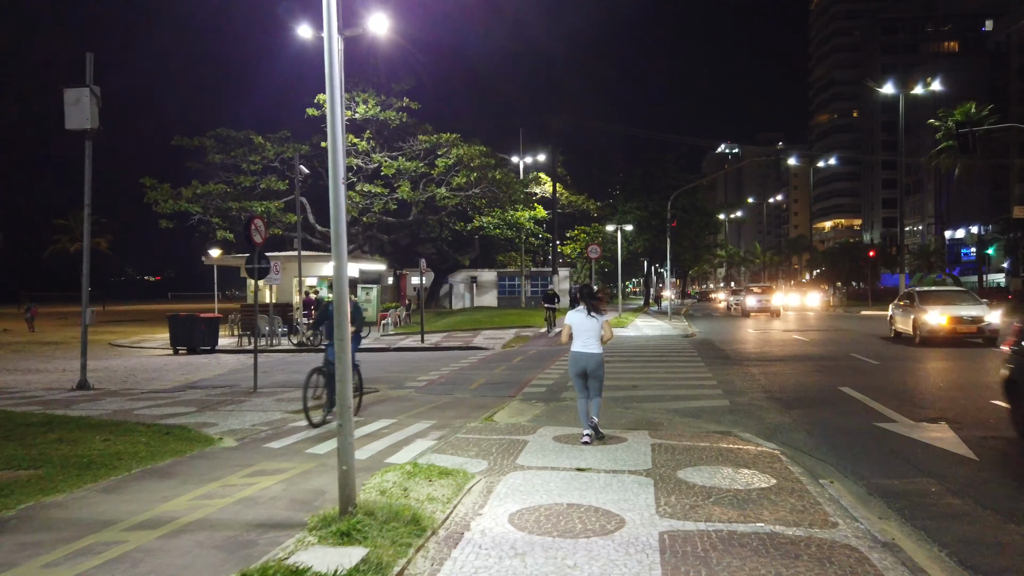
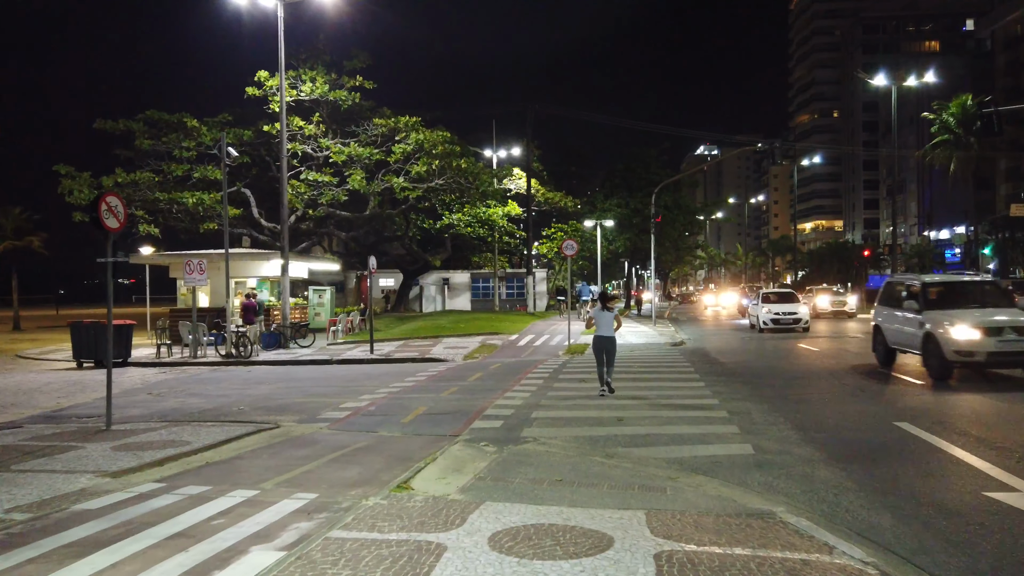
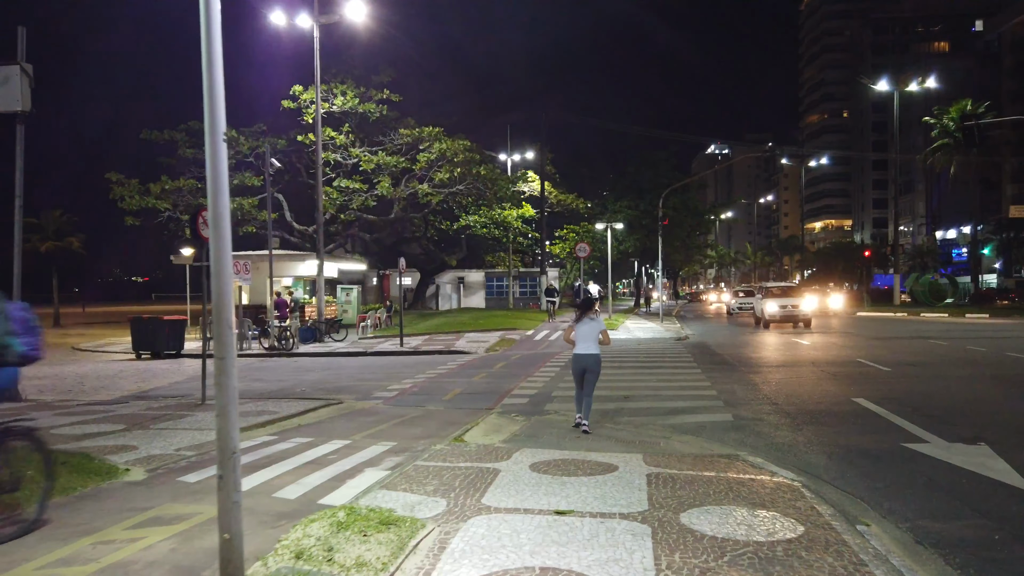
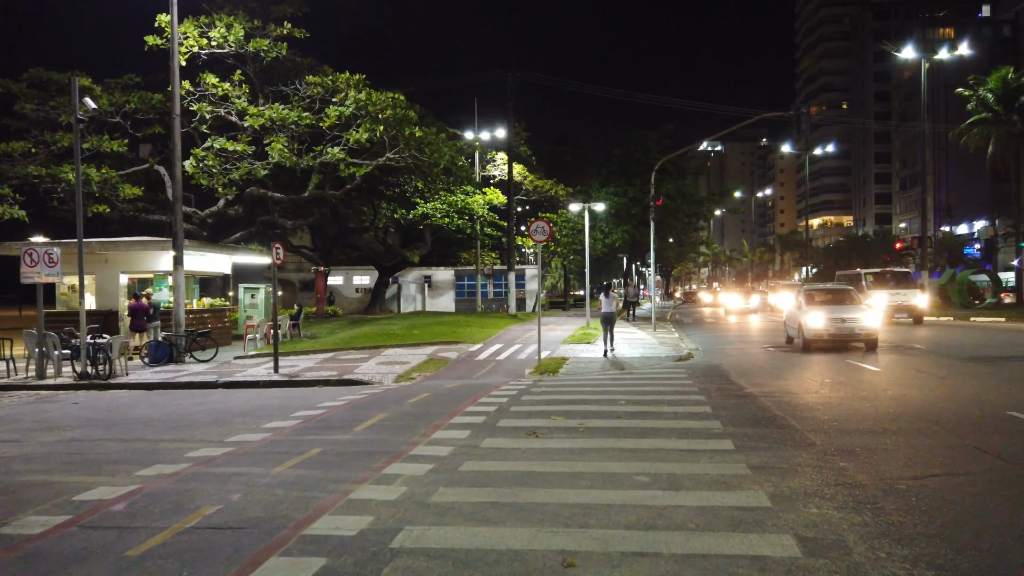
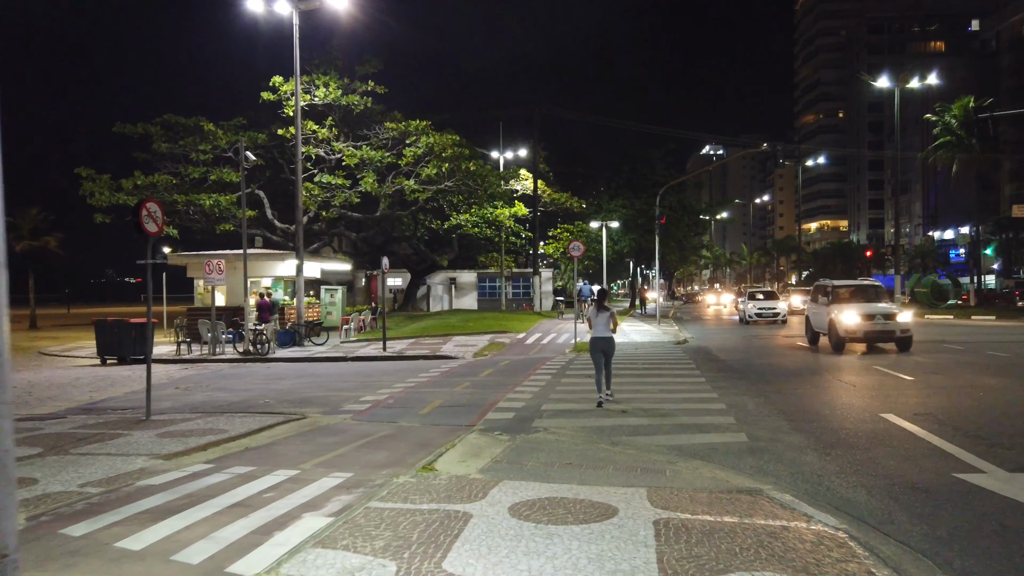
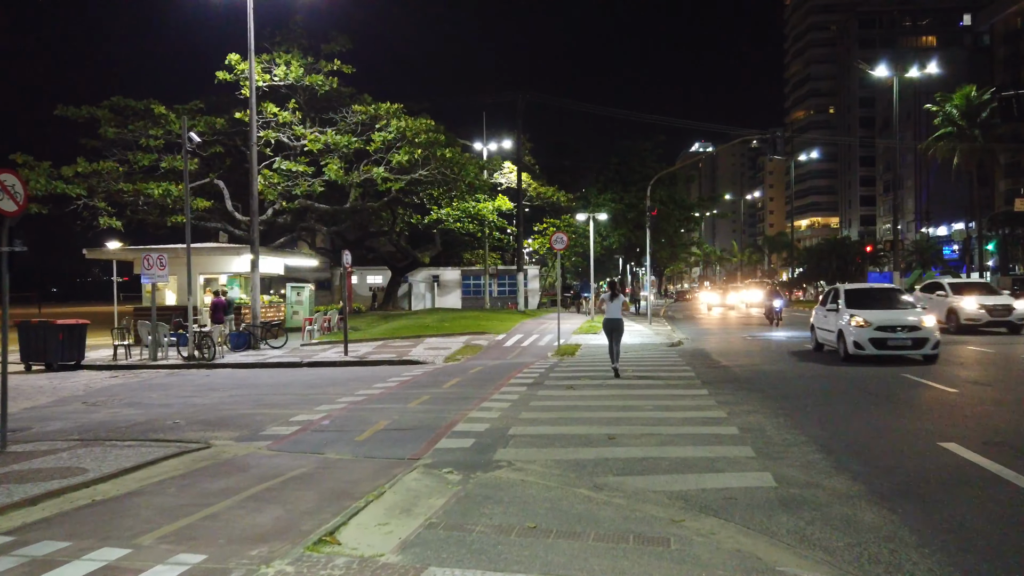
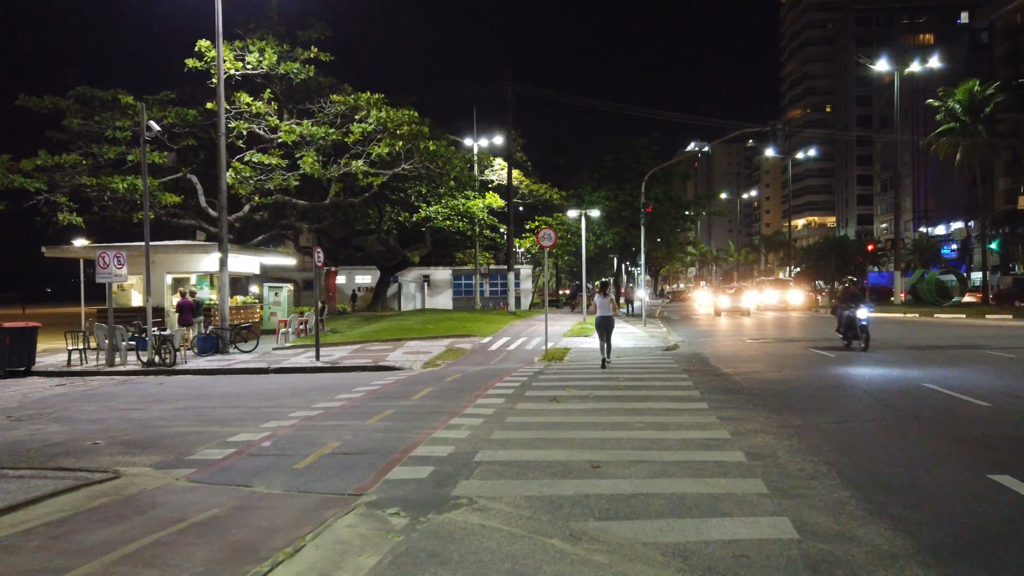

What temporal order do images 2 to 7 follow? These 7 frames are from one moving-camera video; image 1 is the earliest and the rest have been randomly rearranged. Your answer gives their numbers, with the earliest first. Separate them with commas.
3, 5, 2, 6, 7, 4
